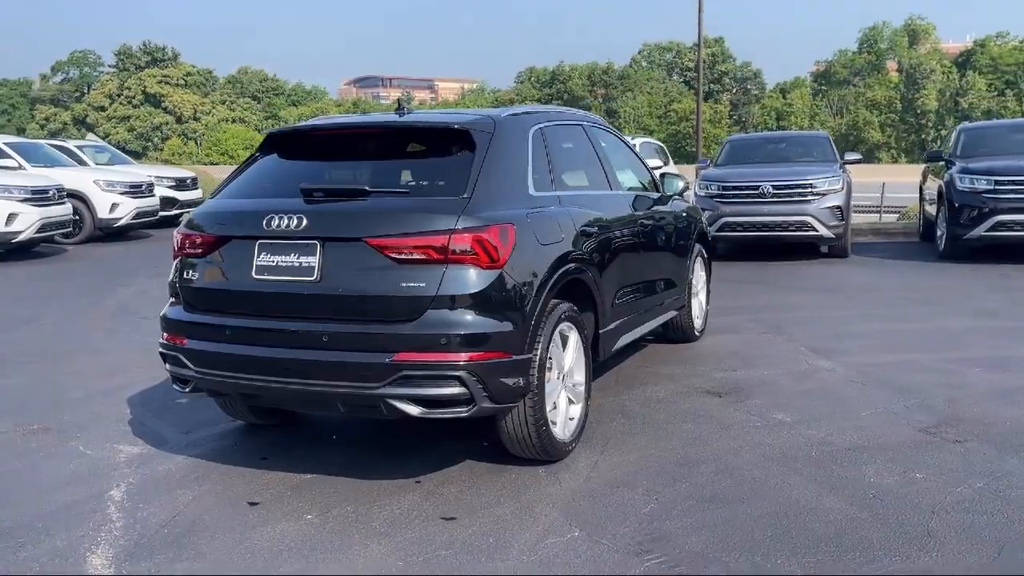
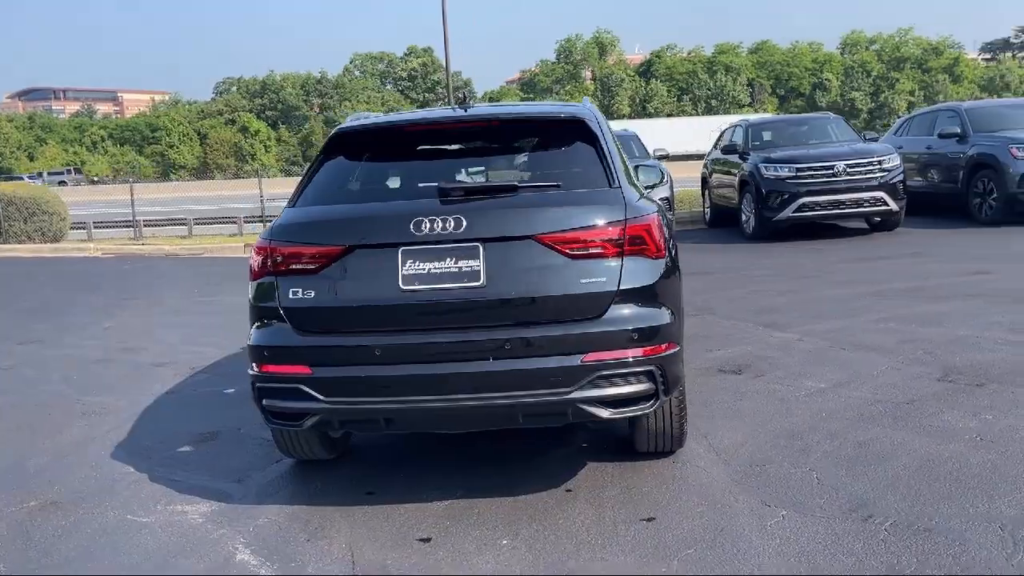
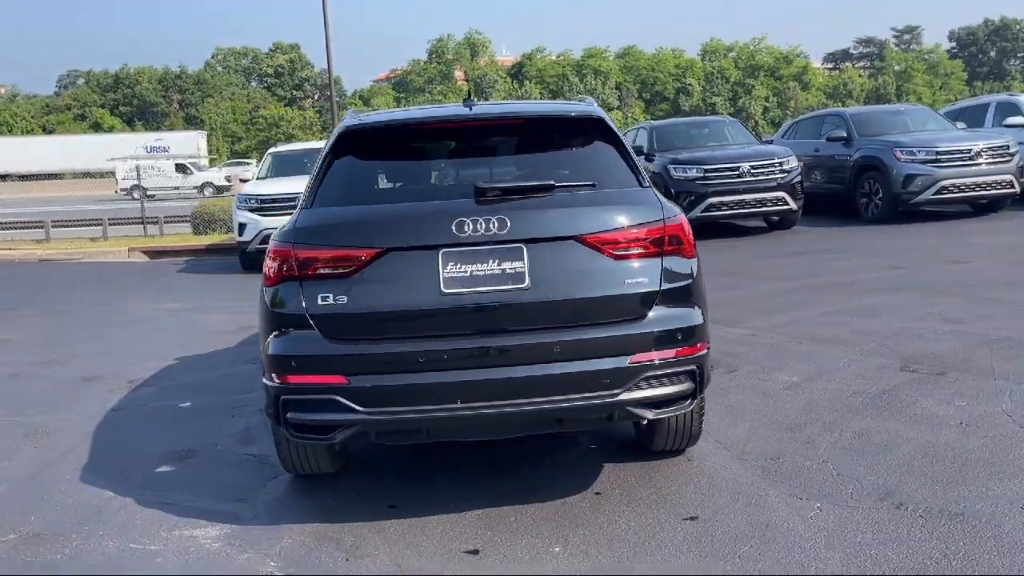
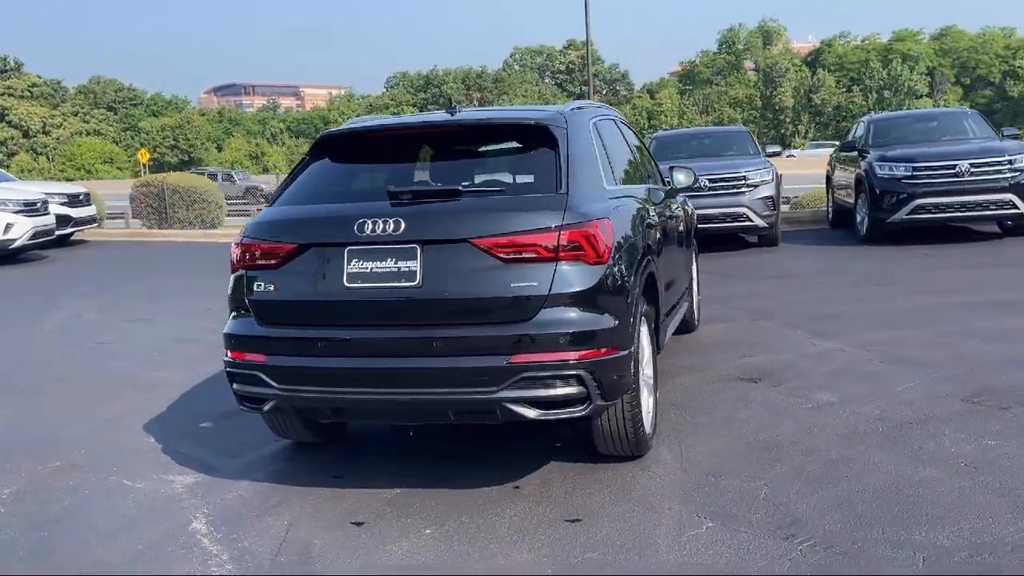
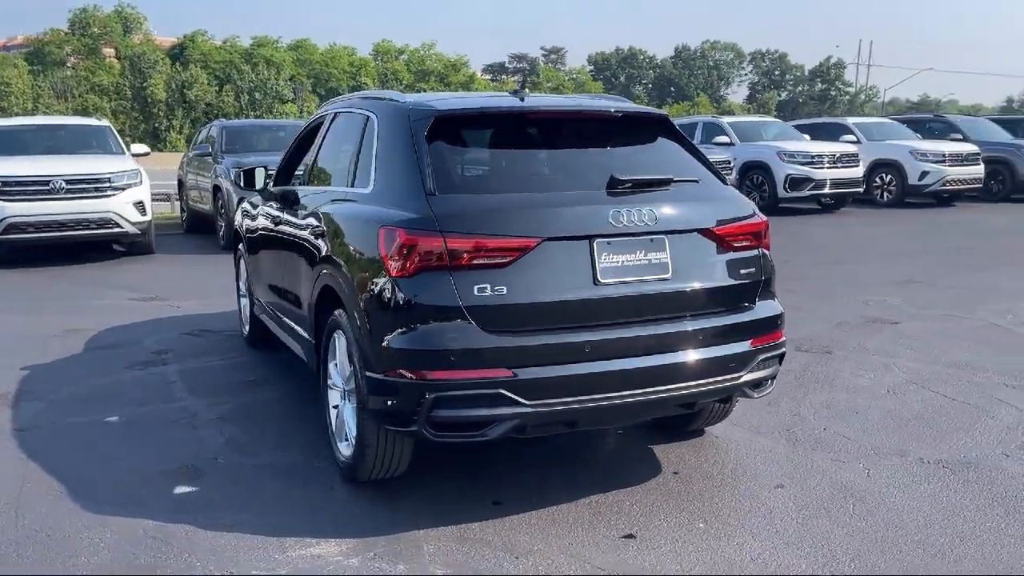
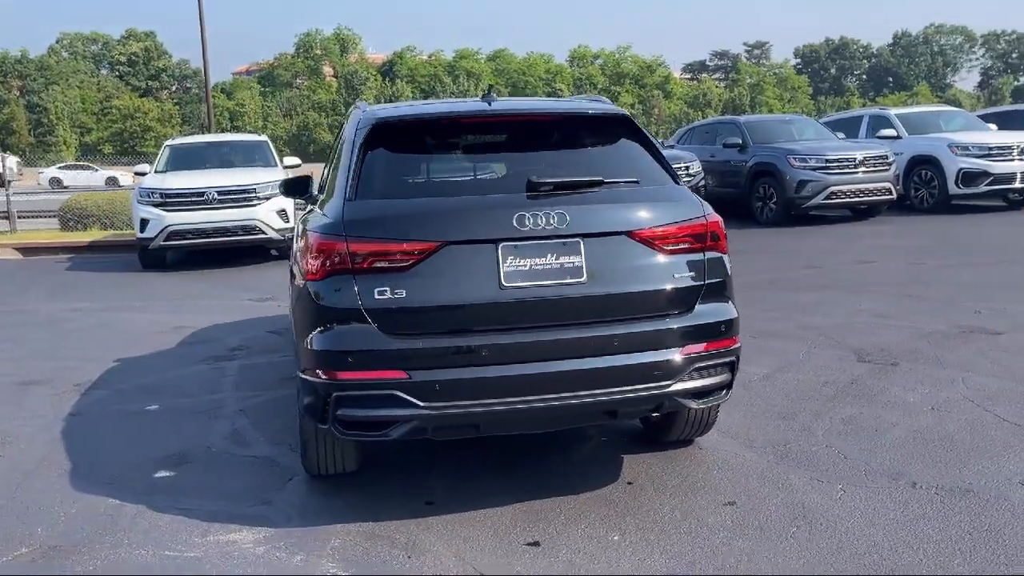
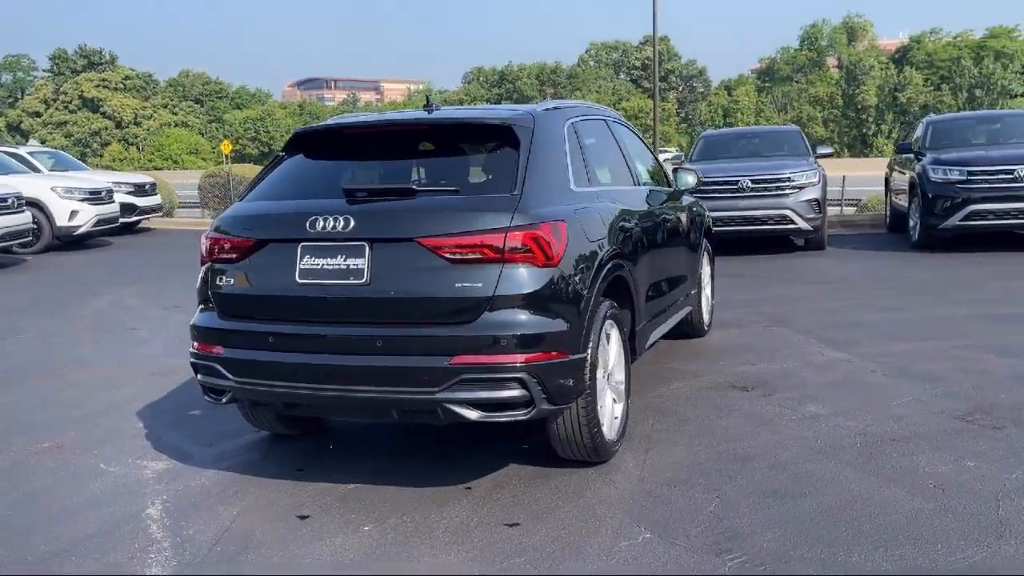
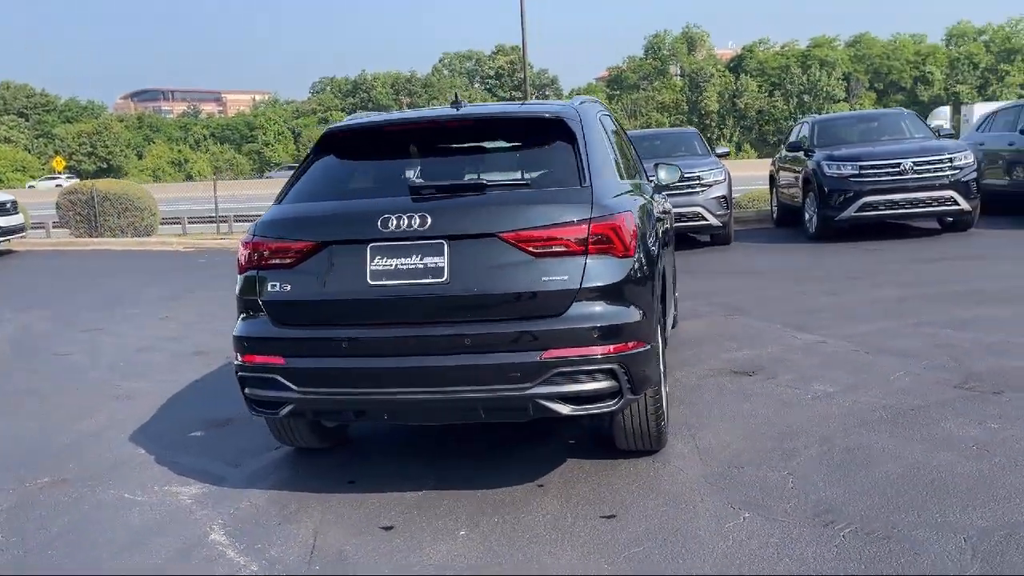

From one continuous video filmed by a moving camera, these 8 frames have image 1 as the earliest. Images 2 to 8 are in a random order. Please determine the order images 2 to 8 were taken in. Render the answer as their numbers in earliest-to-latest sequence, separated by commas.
7, 4, 8, 2, 3, 6, 5
